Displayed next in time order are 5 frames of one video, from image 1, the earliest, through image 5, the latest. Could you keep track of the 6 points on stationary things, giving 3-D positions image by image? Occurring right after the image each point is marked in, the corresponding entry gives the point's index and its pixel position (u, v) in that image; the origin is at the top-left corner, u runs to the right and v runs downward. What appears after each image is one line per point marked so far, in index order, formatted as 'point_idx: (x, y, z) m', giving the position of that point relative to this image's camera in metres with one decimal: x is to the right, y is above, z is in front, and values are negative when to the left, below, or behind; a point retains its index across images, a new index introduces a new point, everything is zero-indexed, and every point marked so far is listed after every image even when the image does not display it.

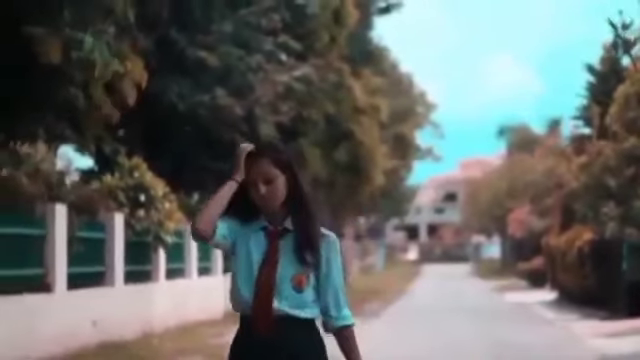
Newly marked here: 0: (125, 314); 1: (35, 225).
0: (-2.6, -1.8, +19.9) m
1: (-3.1, -0.5, +16.2) m
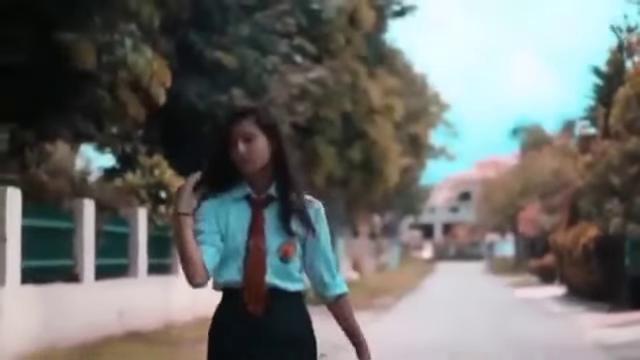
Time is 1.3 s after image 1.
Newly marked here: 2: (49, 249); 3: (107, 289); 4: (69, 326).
0: (-2.4, -1.8, +21.0) m
1: (-2.9, -0.4, +17.3) m
2: (-3.0, -0.8, +16.4) m
3: (-2.7, -1.4, +18.5) m
4: (-2.8, -1.6, +16.7) m
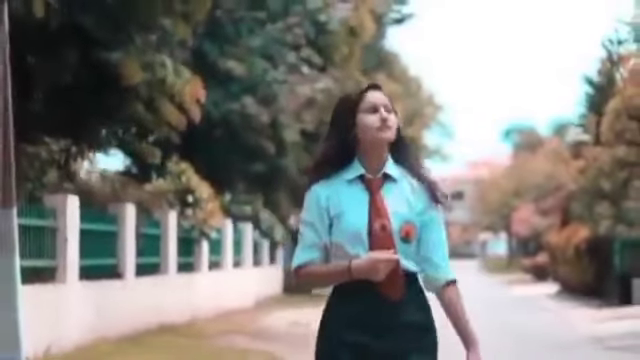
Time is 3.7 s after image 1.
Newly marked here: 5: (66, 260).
0: (-2.2, -1.8, +22.8) m
1: (-2.7, -0.5, +19.2) m
2: (-2.7, -0.9, +18.3) m
3: (-2.4, -1.5, +20.4) m
4: (-2.6, -1.7, +18.6) m
5: (-2.8, -0.9, +16.3) m
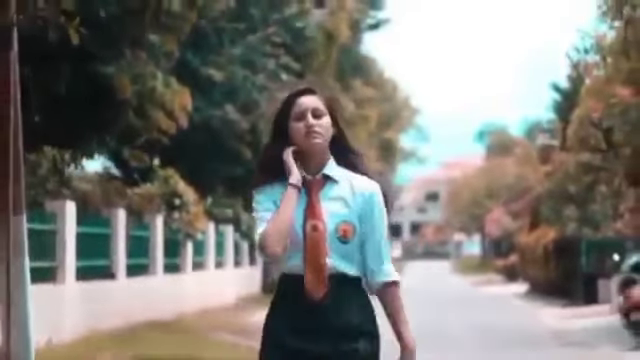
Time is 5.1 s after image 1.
0: (-2.5, -1.9, +24.0) m
1: (-2.9, -0.6, +20.4) m
2: (-3.0, -0.9, +19.5) m
3: (-2.7, -1.5, +21.6) m
4: (-2.8, -1.8, +19.8) m
5: (-3.0, -1.0, +17.5) m
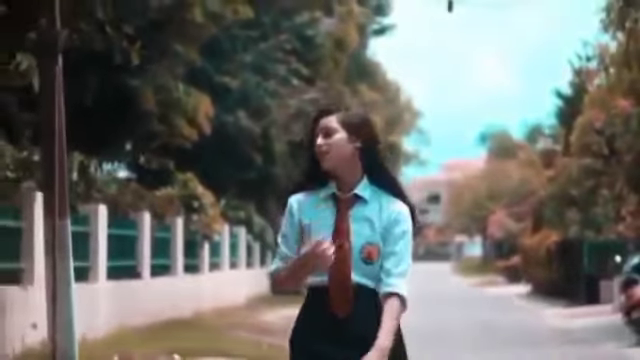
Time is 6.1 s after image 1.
0: (-2.3, -2.0, +25.0) m
1: (-2.7, -0.7, +21.4) m
2: (-2.8, -1.0, +20.5) m
3: (-2.5, -1.6, +22.6) m
4: (-2.6, -1.8, +20.8) m
5: (-2.8, -1.0, +18.5) m
